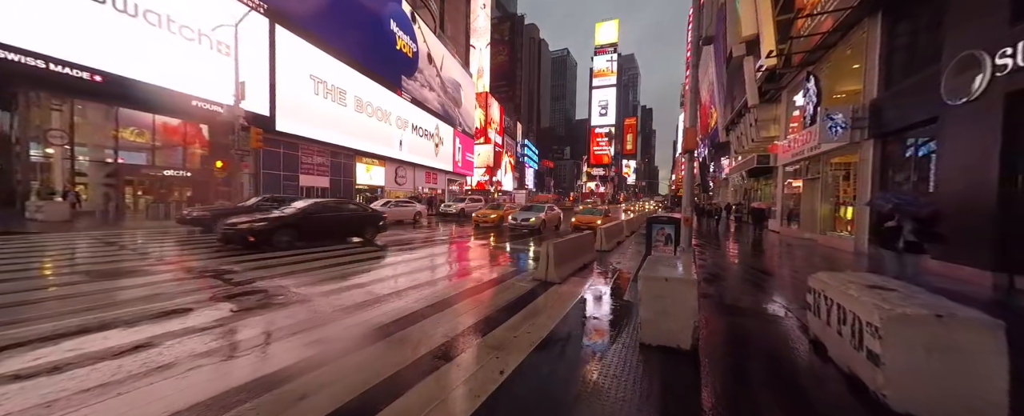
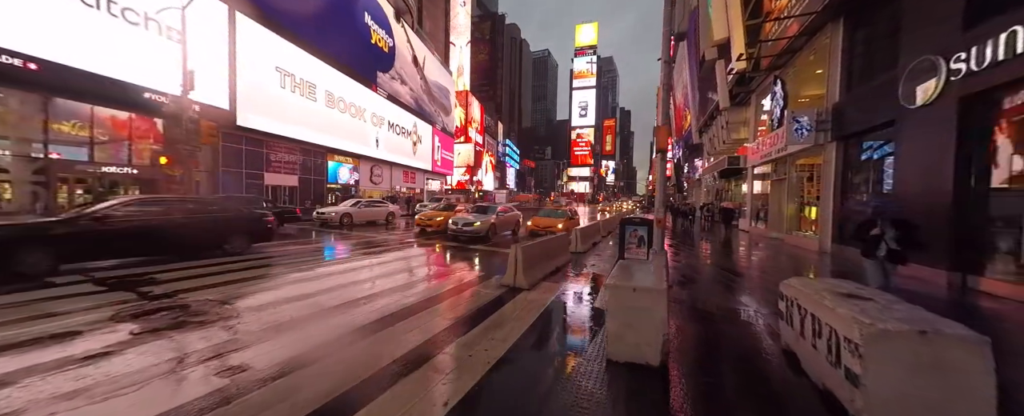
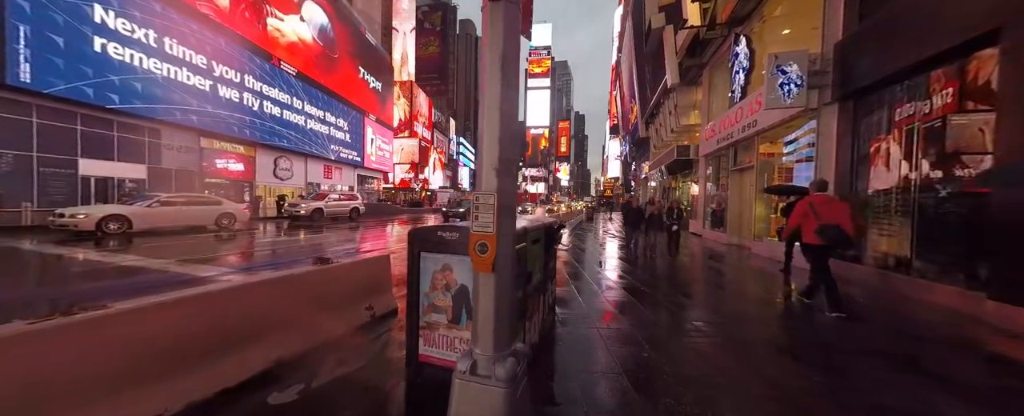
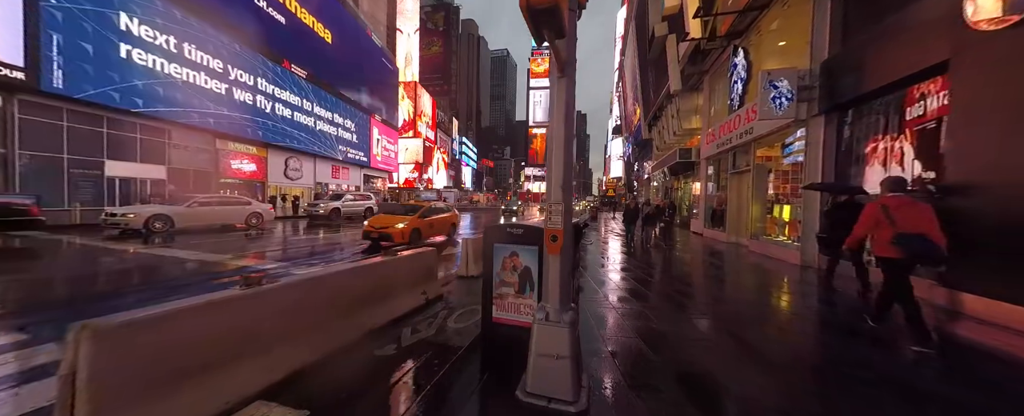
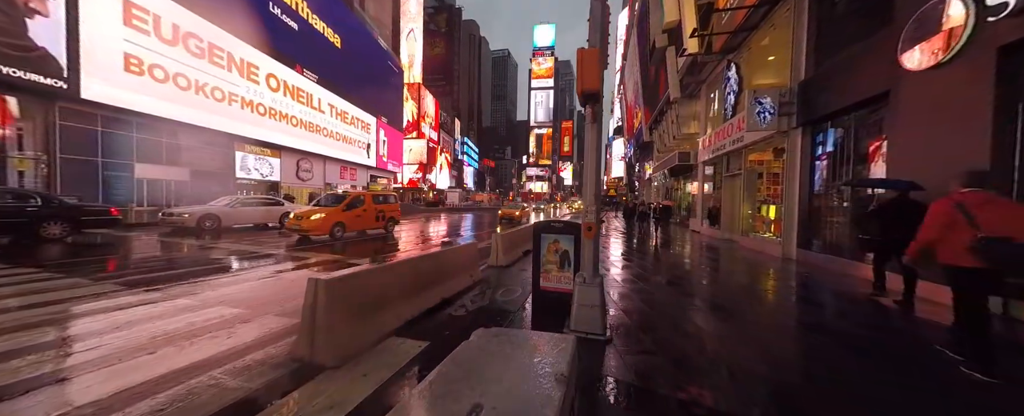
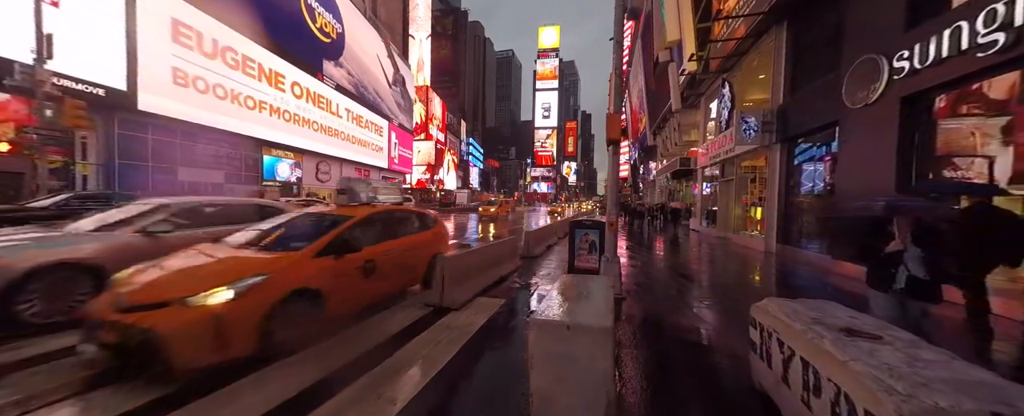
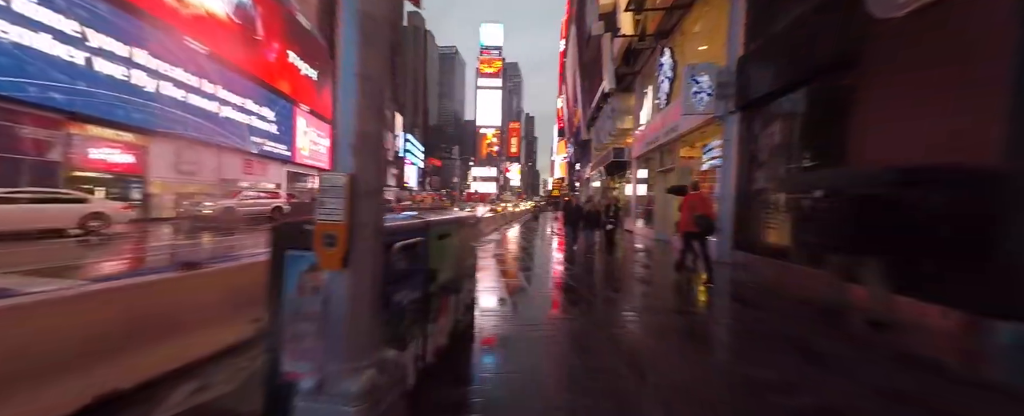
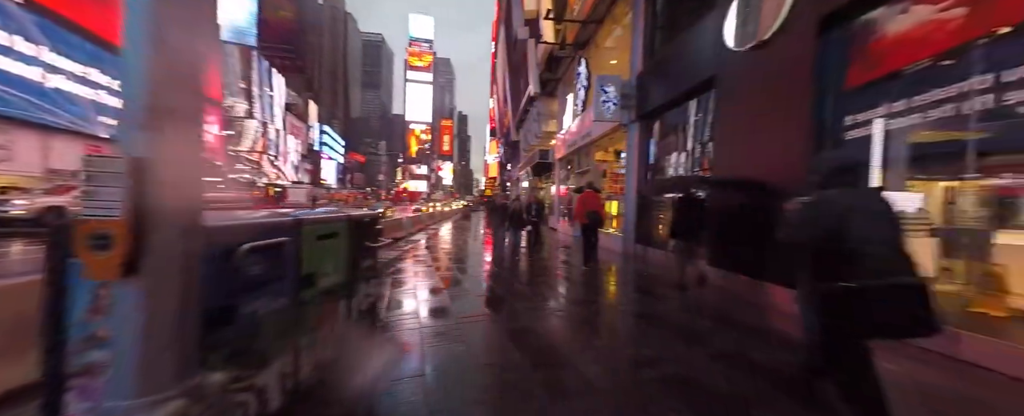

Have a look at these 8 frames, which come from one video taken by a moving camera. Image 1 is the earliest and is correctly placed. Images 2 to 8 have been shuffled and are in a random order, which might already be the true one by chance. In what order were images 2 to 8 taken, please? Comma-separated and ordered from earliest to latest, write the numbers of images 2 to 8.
2, 6, 5, 4, 3, 7, 8
